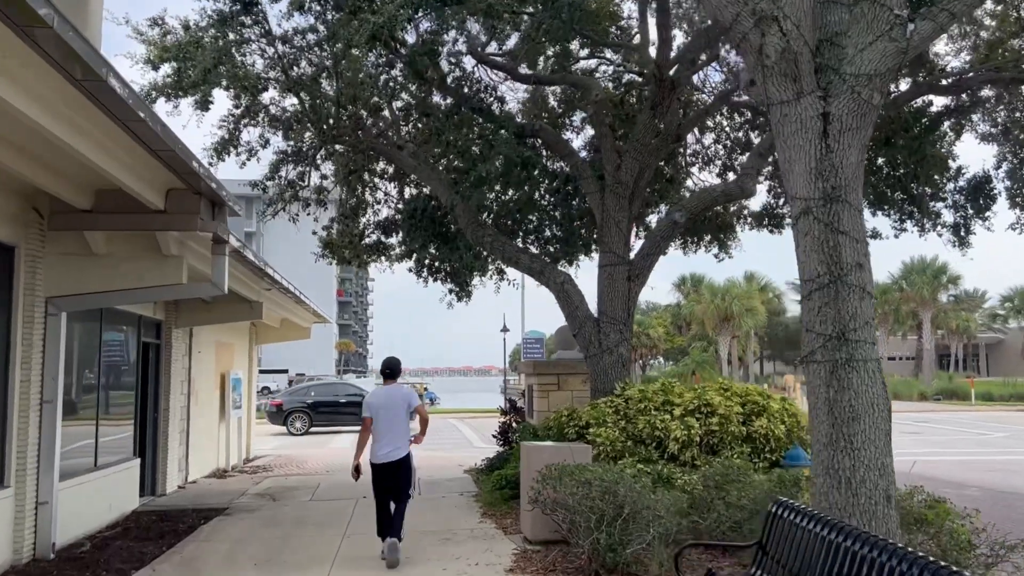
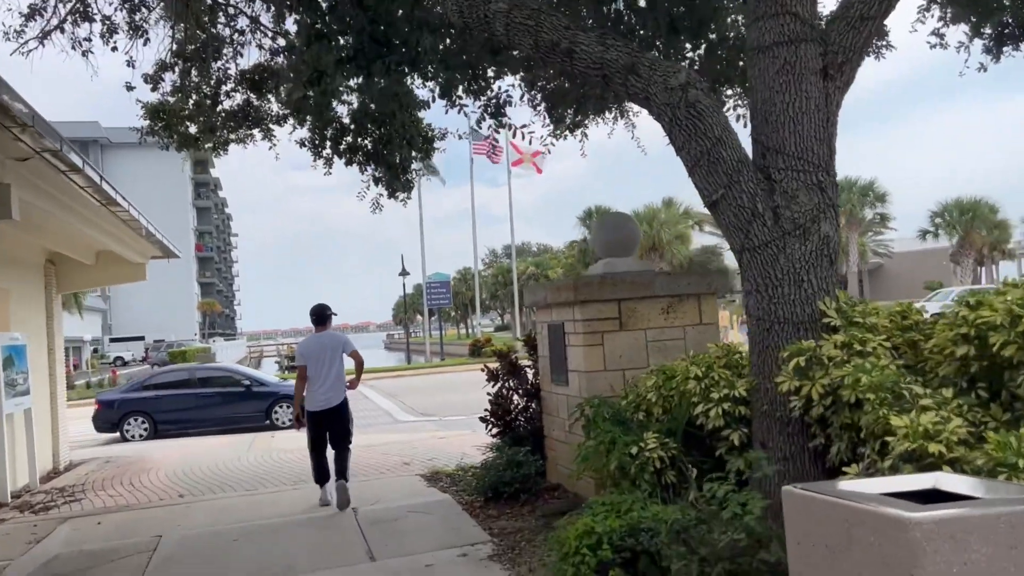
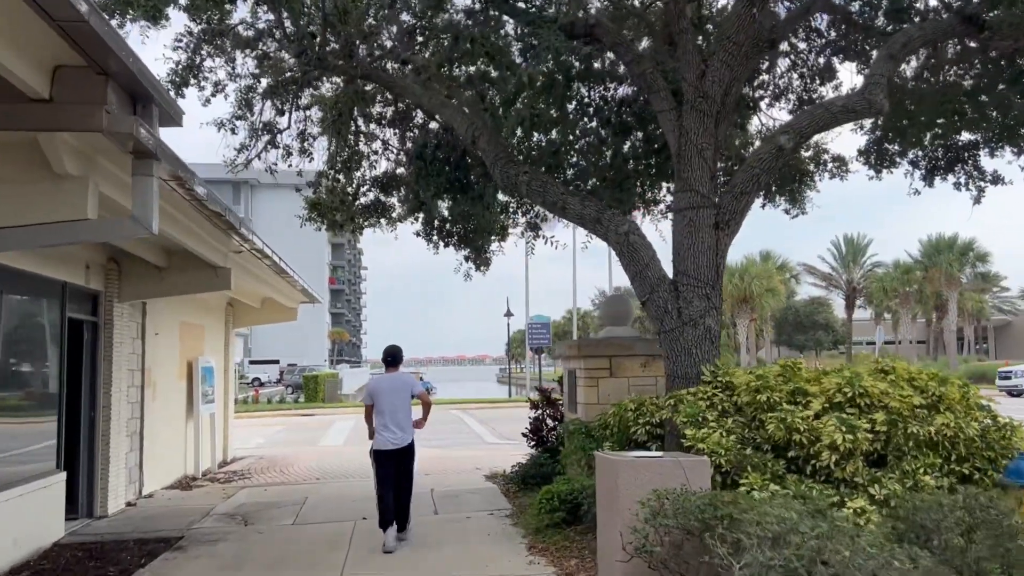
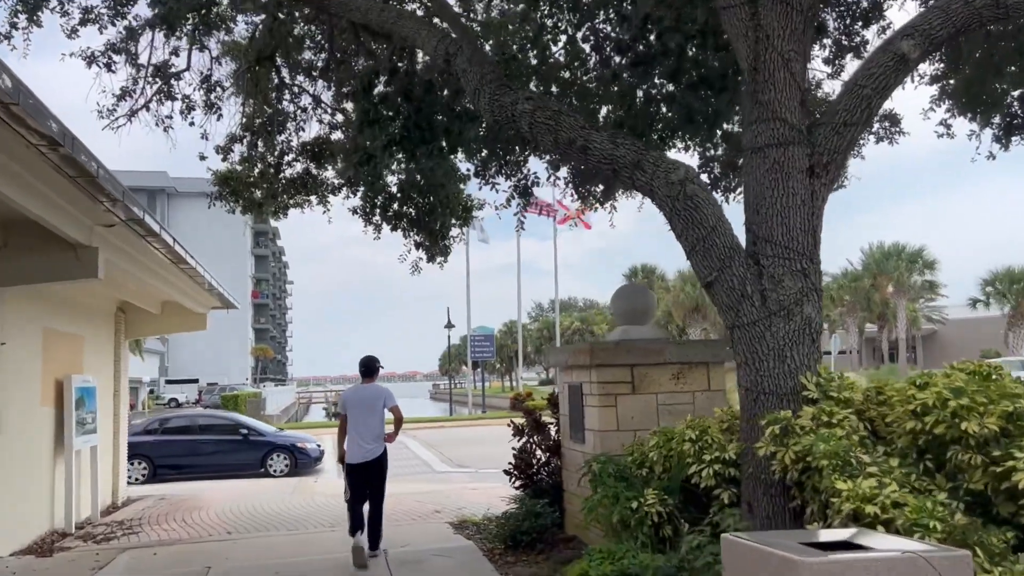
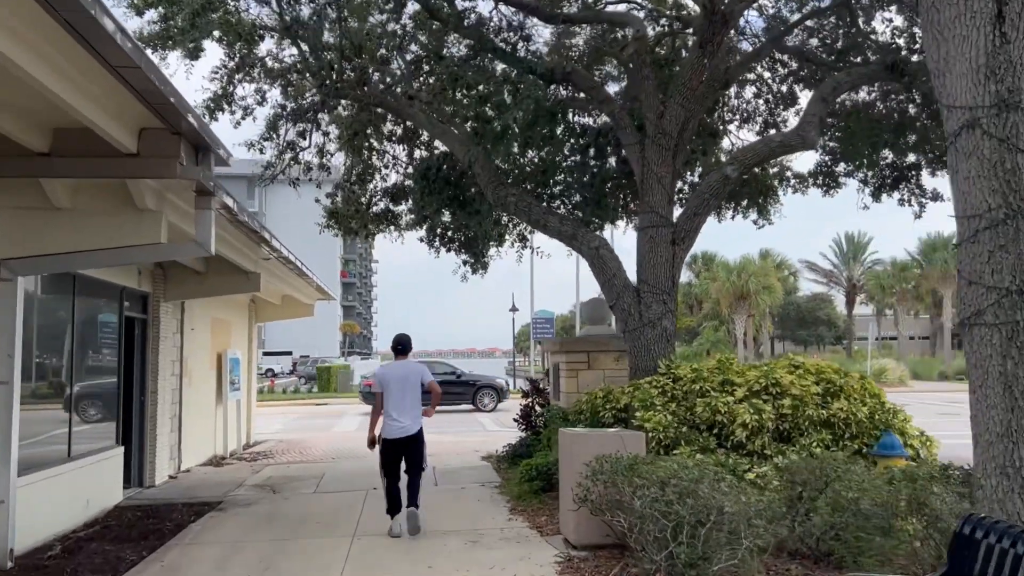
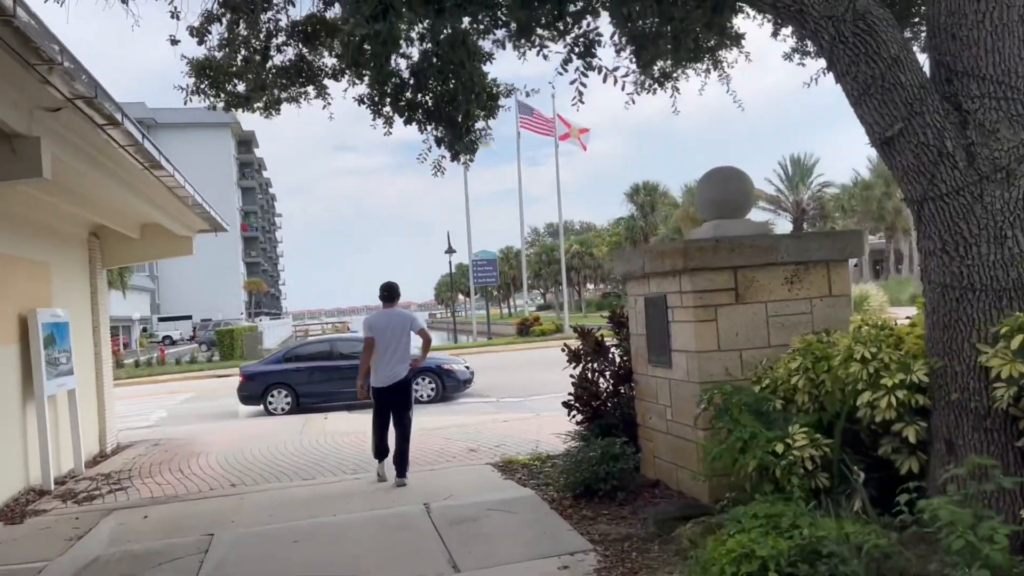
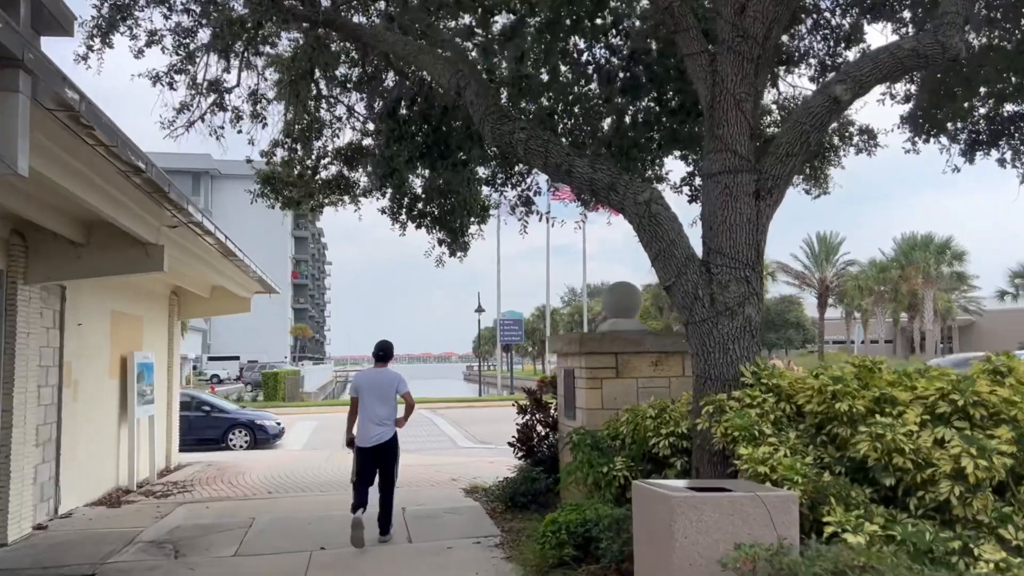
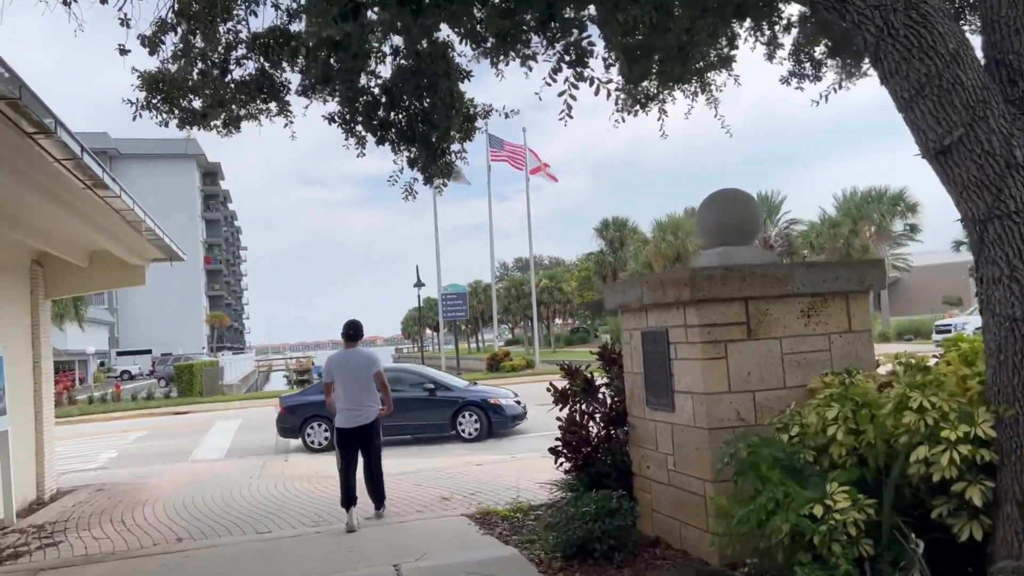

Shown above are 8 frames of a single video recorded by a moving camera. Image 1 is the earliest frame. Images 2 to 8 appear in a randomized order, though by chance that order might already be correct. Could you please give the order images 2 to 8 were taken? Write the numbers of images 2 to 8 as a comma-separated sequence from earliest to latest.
5, 3, 7, 4, 2, 6, 8
